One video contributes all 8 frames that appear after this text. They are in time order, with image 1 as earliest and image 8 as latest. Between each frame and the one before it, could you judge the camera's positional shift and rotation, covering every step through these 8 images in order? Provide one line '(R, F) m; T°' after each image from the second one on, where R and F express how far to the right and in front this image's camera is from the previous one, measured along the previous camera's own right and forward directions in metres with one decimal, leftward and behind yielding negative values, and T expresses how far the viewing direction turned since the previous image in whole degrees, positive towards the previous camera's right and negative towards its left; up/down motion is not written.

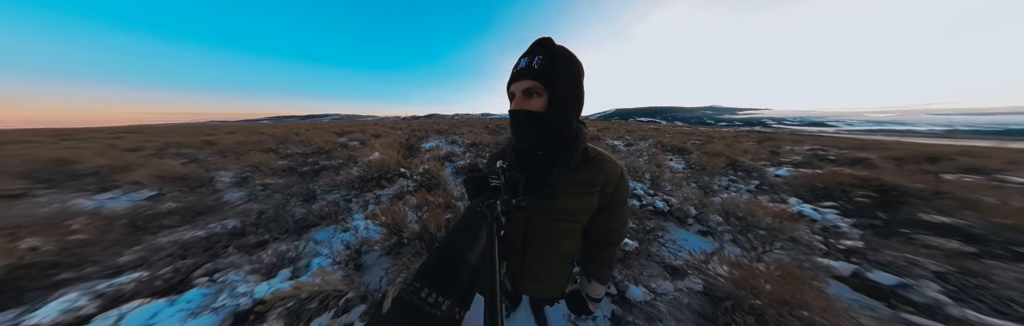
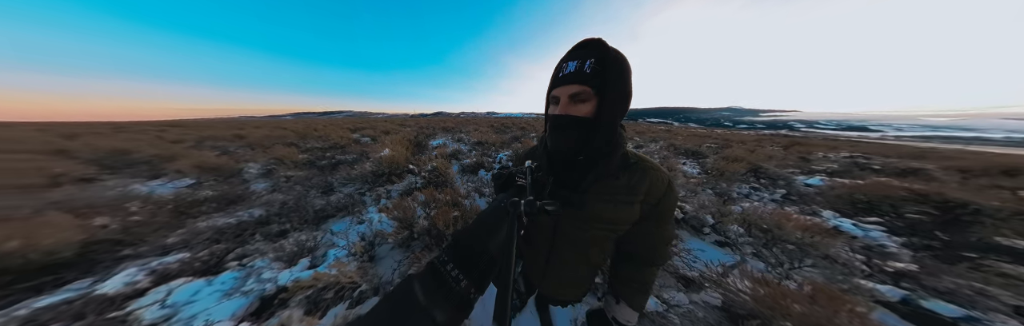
(0.0, 0.0) m; -3°
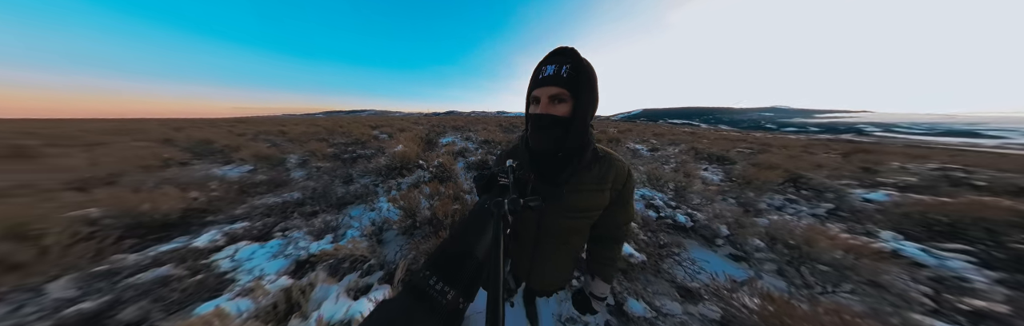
(+0.3, -0.2) m; -5°
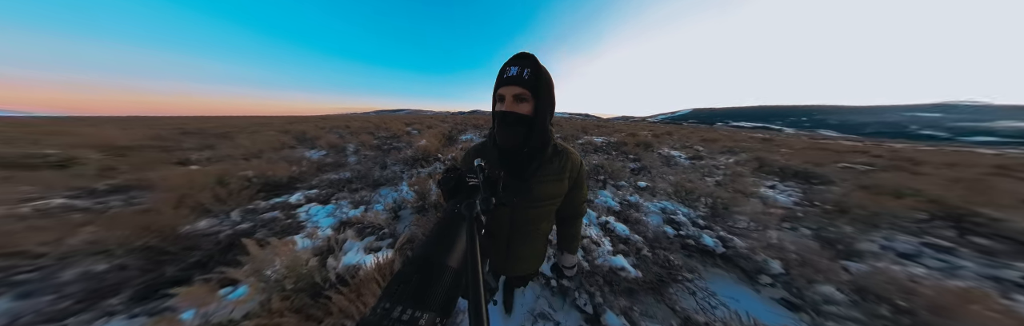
(+0.8, -0.2) m; -11°
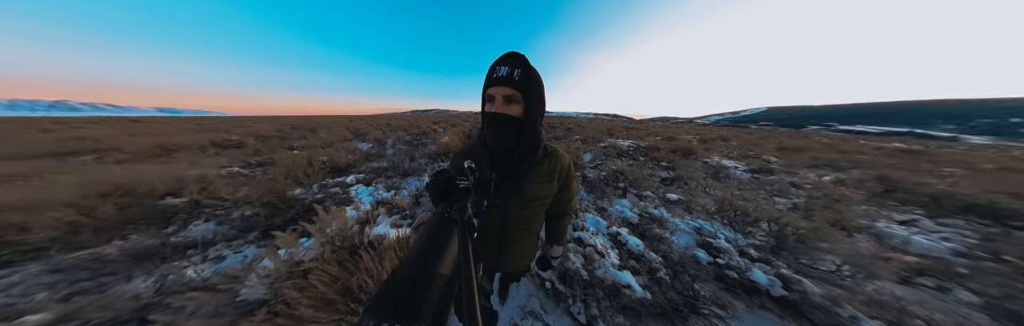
(+0.5, -0.1) m; -10°
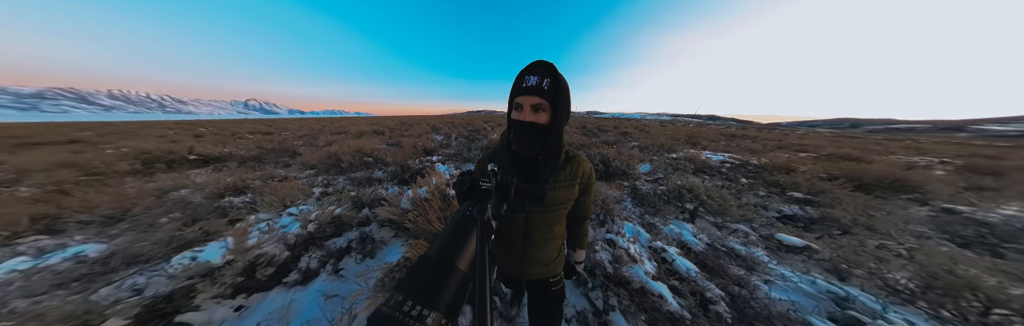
(+0.2, -0.3) m; -18°
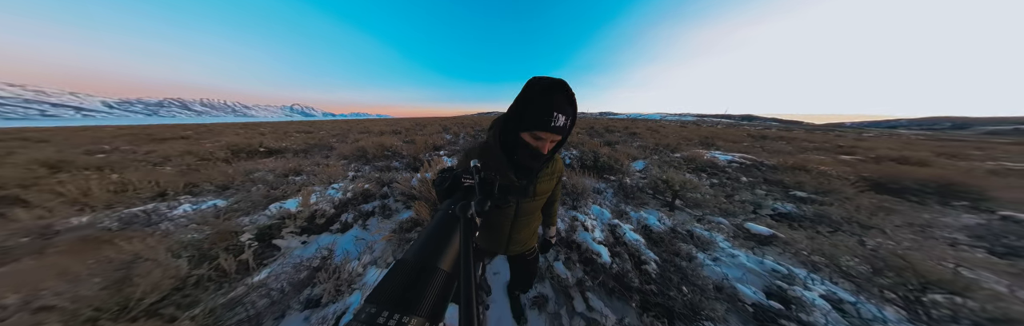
(+0.6, -0.5) m; -5°
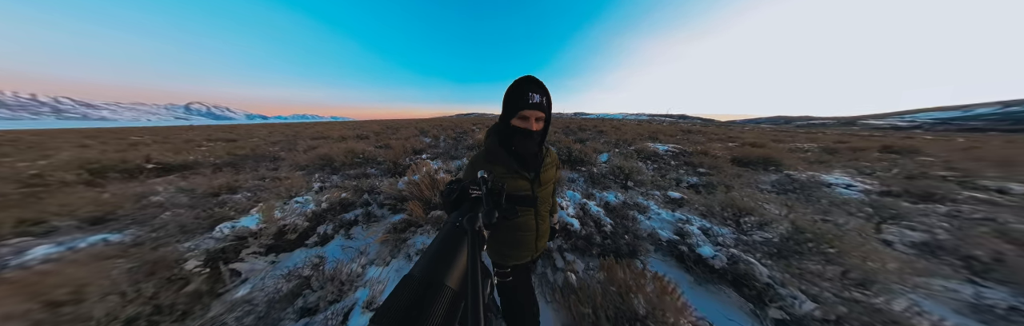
(-0.2, -0.4) m; +10°
